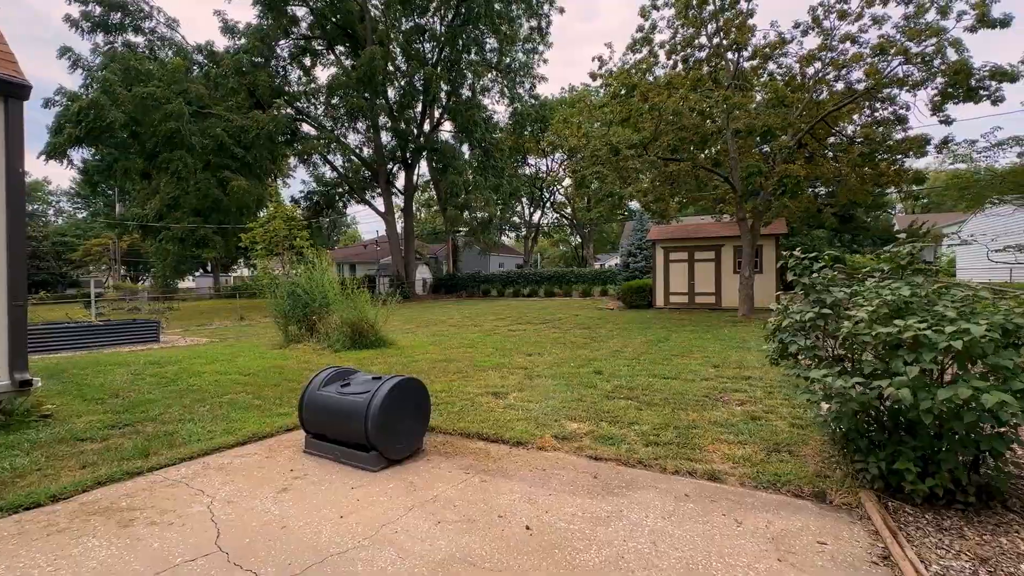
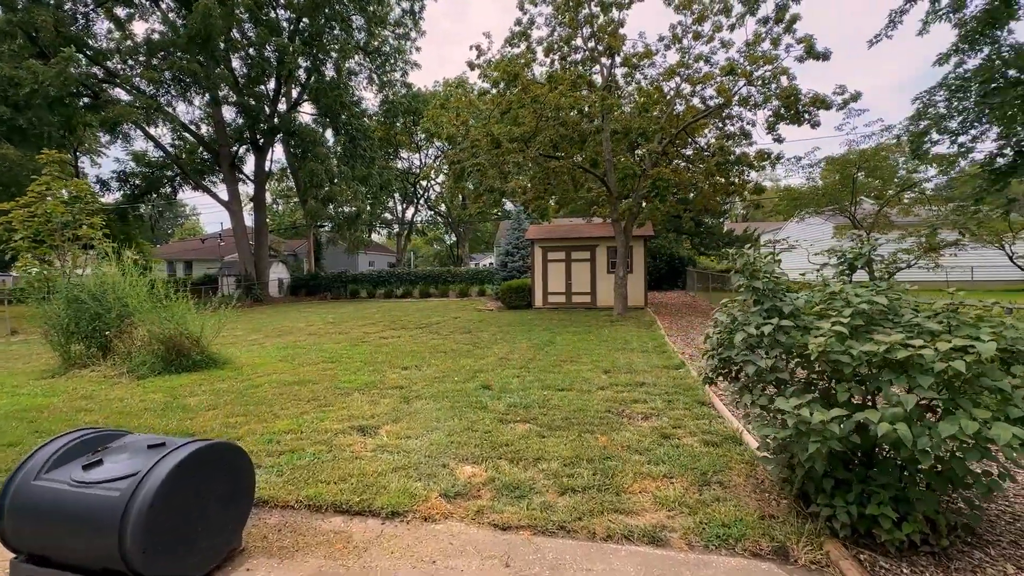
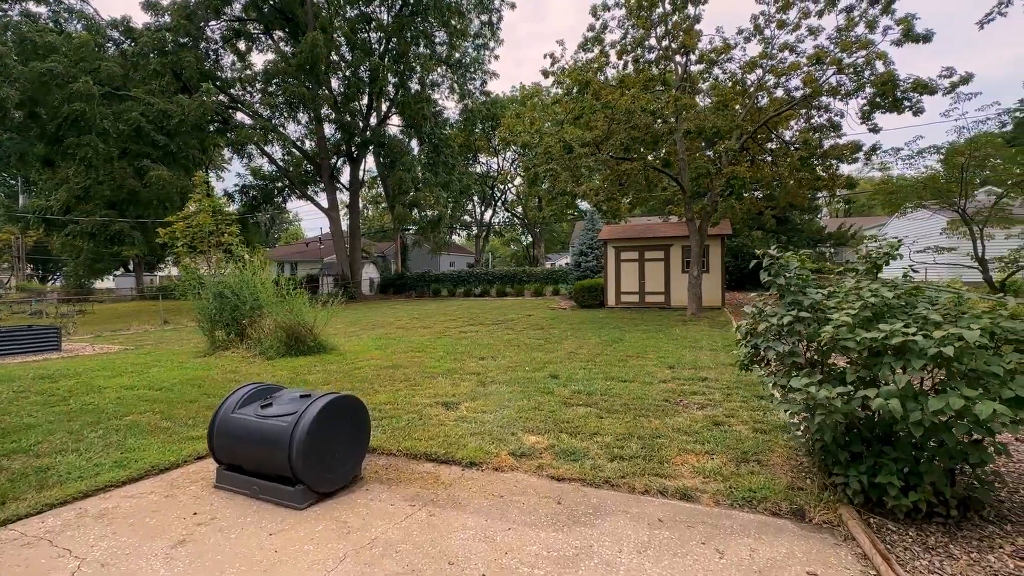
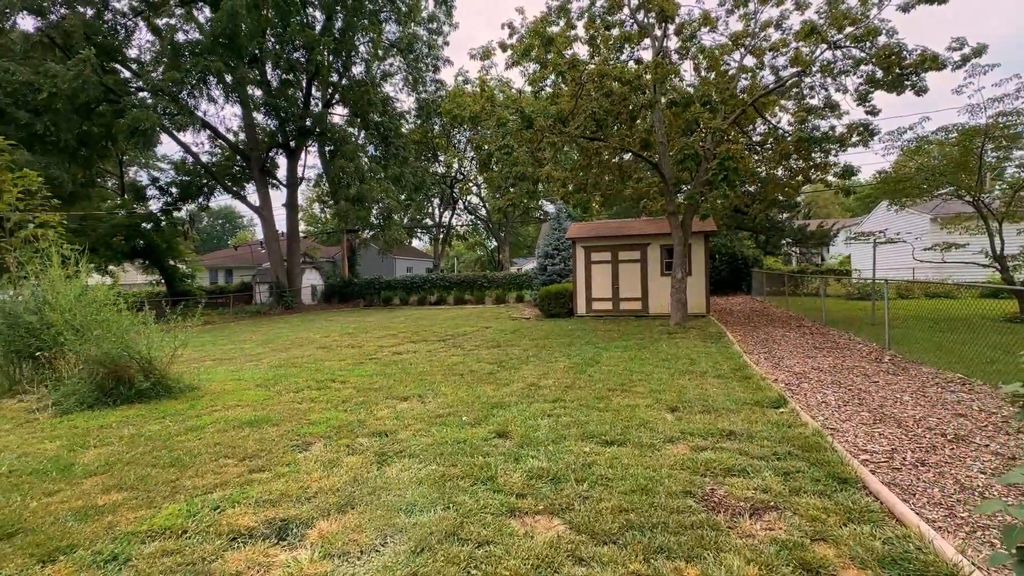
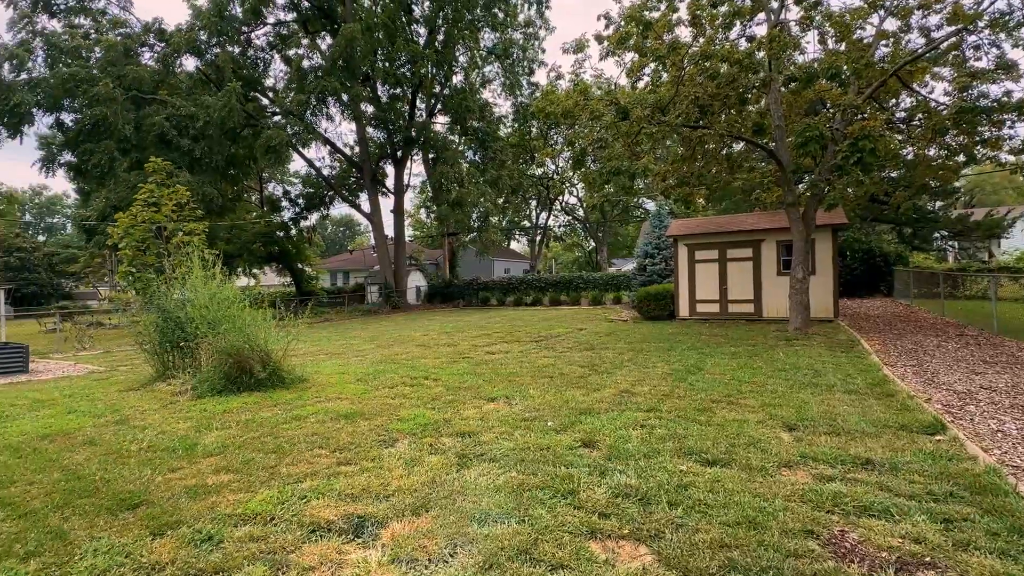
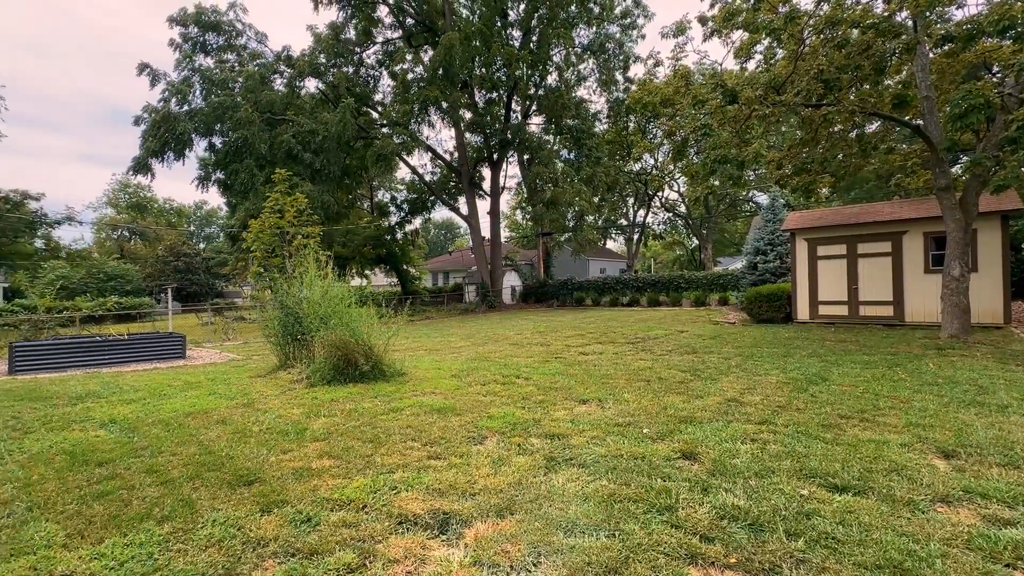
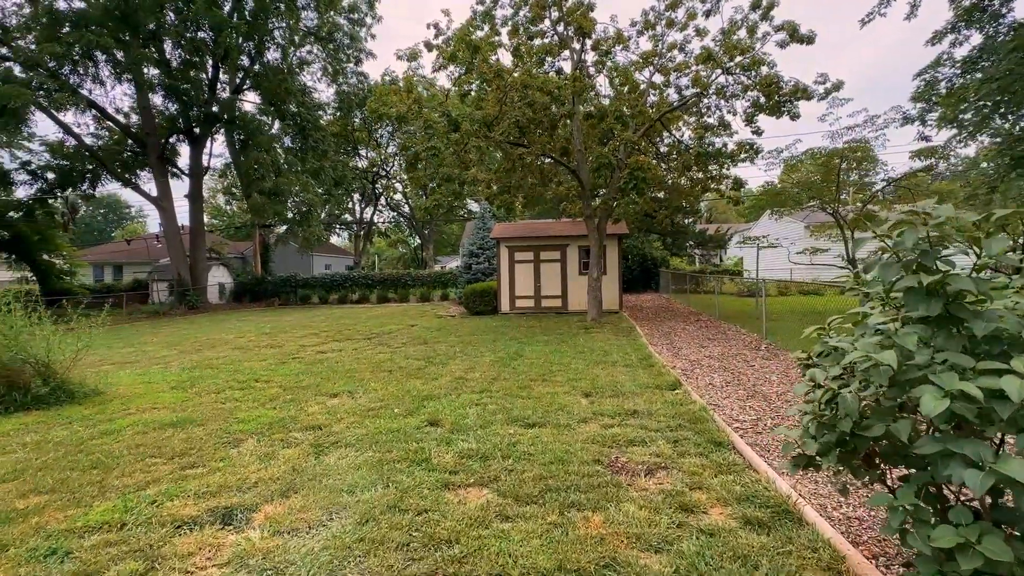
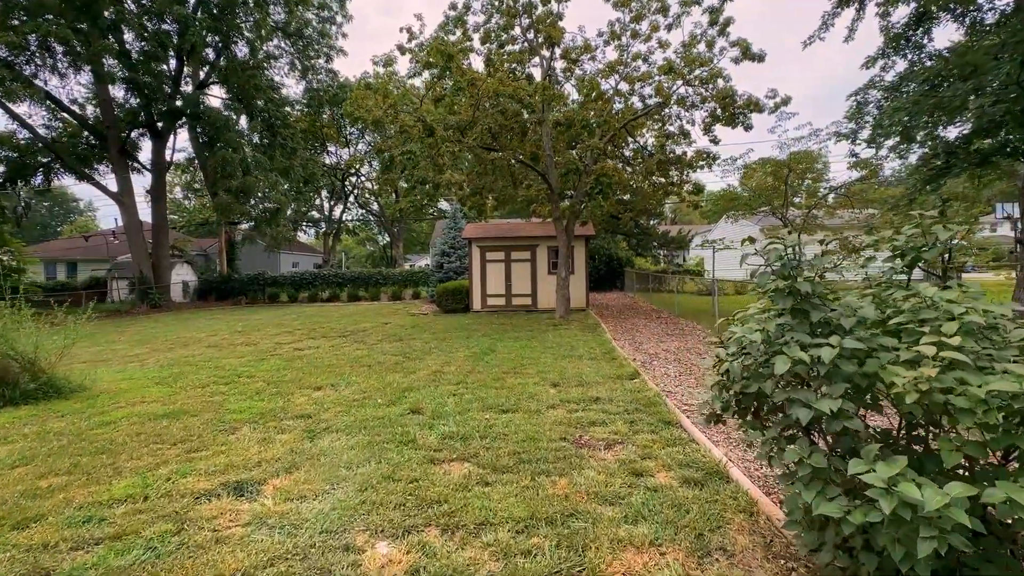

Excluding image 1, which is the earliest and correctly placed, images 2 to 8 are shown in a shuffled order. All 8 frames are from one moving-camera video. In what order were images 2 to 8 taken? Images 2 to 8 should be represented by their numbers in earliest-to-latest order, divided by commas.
3, 2, 8, 7, 4, 5, 6
